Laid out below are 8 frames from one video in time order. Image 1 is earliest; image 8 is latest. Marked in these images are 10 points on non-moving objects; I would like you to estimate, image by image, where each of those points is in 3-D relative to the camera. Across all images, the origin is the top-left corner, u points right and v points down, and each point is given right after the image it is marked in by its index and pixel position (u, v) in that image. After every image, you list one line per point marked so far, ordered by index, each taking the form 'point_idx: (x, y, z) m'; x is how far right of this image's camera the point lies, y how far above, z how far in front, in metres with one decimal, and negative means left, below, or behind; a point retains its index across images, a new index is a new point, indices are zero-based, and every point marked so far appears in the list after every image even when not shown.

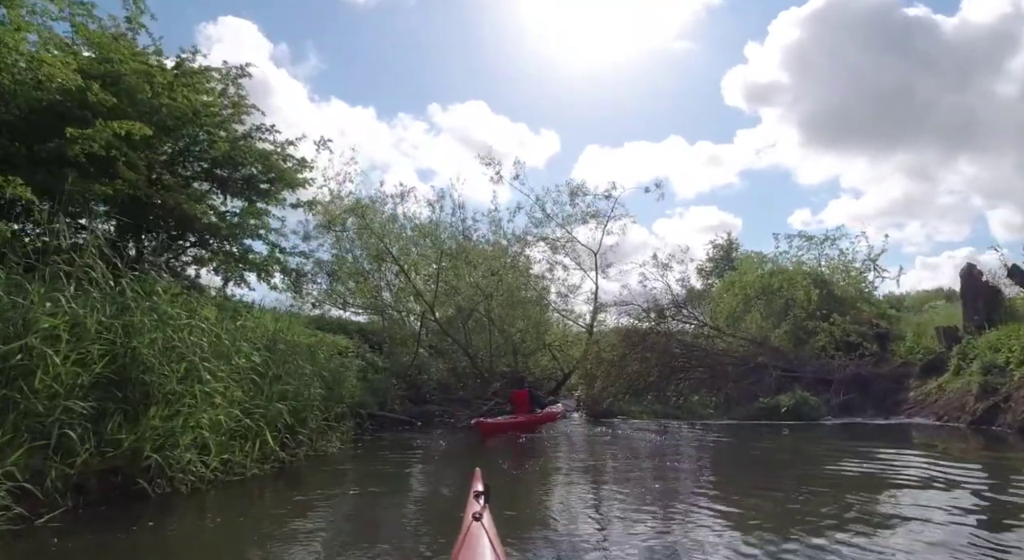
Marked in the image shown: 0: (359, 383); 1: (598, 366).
0: (-3.8, -2.6, +15.5) m
1: (+2.7, -2.6, +18.8) m
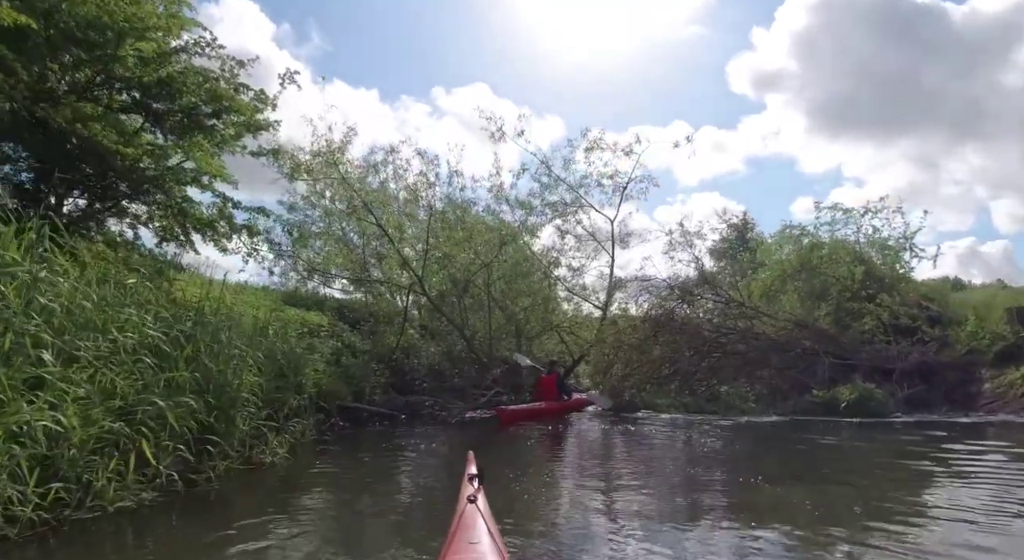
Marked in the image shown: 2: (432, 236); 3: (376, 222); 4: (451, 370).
0: (-3.8, -1.8, +12.7) m
1: (+2.7, -1.8, +16.0) m
2: (-2.1, +1.1, +15.6) m
3: (-3.3, +1.4, +14.8) m
4: (-1.6, -2.4, +16.1) m
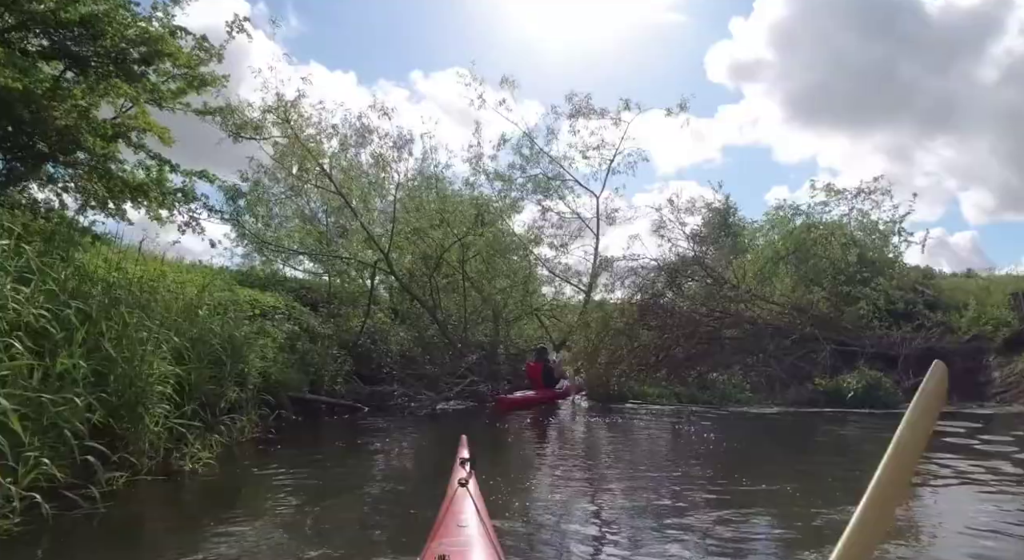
0: (-4.2, -1.3, +11.2) m
1: (+2.2, -1.3, +14.7) m
2: (-2.6, +1.6, +14.1) m
3: (-3.7, +1.9, +13.3) m
4: (-2.1, -1.8, +14.7) m
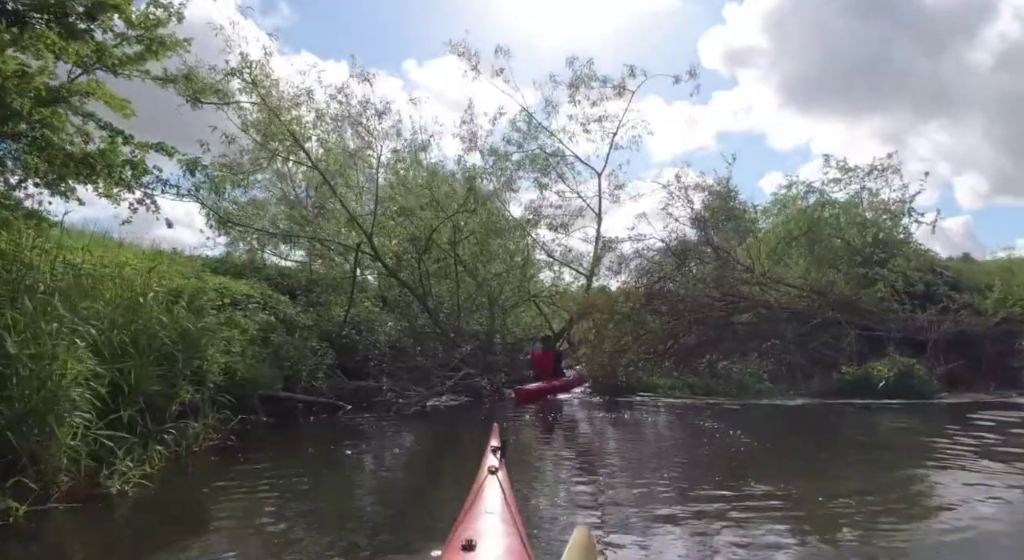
0: (-4.2, -1.1, +10.0) m
1: (+2.1, -1.0, +13.6) m
2: (-2.7, +1.9, +12.9) m
3: (-3.8, +2.2, +12.0) m
4: (-2.1, -1.5, +13.5) m
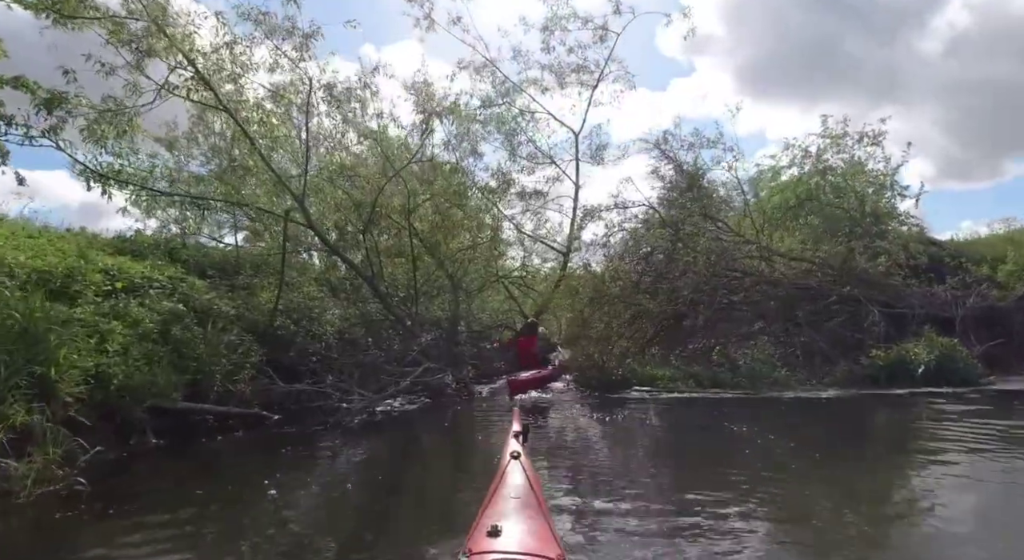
0: (-4.6, -0.8, +7.6) m
1: (+1.6, -0.5, +11.6) m
2: (-3.3, +2.3, +10.5) m
3: (-4.3, +2.5, +9.6) m
4: (-2.7, -1.1, +11.2) m
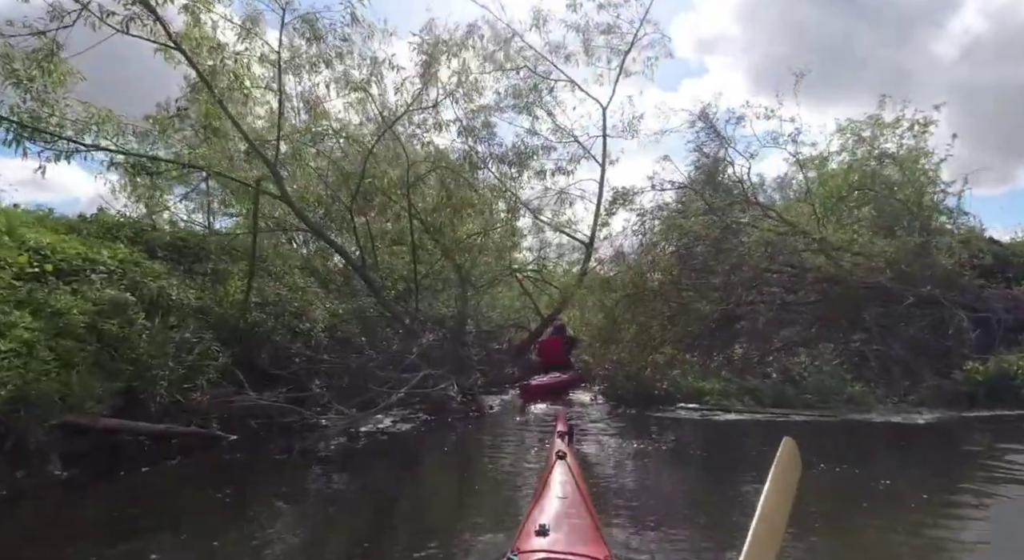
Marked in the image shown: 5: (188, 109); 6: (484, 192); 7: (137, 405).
0: (-4.3, -0.6, +5.9) m
1: (+1.8, -0.4, +9.8) m
2: (-3.0, +2.5, +8.8) m
3: (-4.0, +2.7, +7.9) m
4: (-2.4, -0.9, +9.5) m
5: (-4.2, +2.3, +8.4) m
6: (-0.4, +1.5, +10.6) m
7: (-4.1, -1.4, +6.9) m
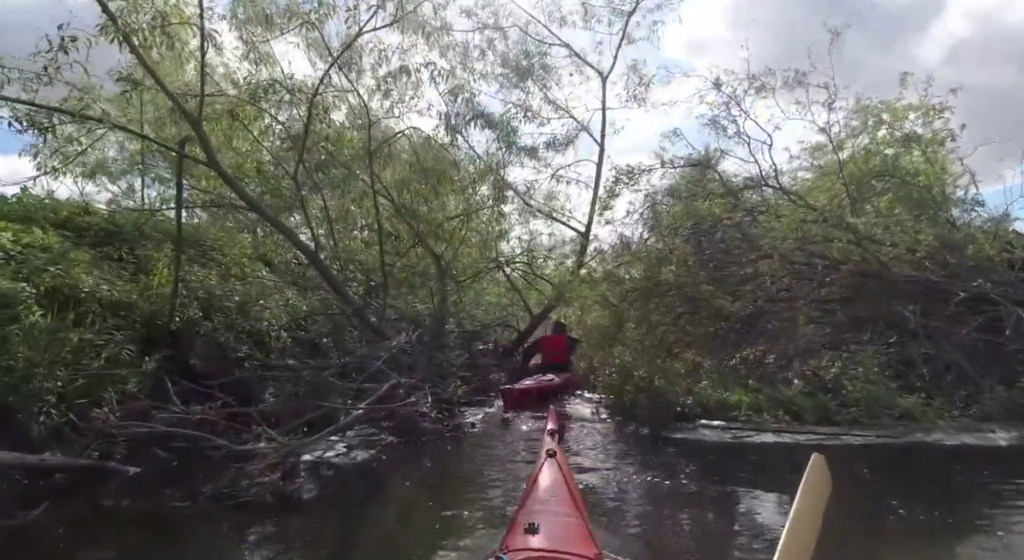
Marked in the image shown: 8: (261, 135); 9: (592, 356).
0: (-4.4, -0.5, +4.4) m
1: (+1.7, -0.3, +8.4) m
2: (-3.1, +2.6, +7.3) m
3: (-4.2, +2.8, +6.3) m
4: (-2.6, -0.8, +8.0) m
5: (-4.4, +2.4, +6.9) m
6: (-0.5, +1.6, +9.1) m
7: (-4.2, -1.2, +5.3) m
8: (-2.8, +1.6, +7.4) m
9: (+1.2, -1.1, +9.3) m
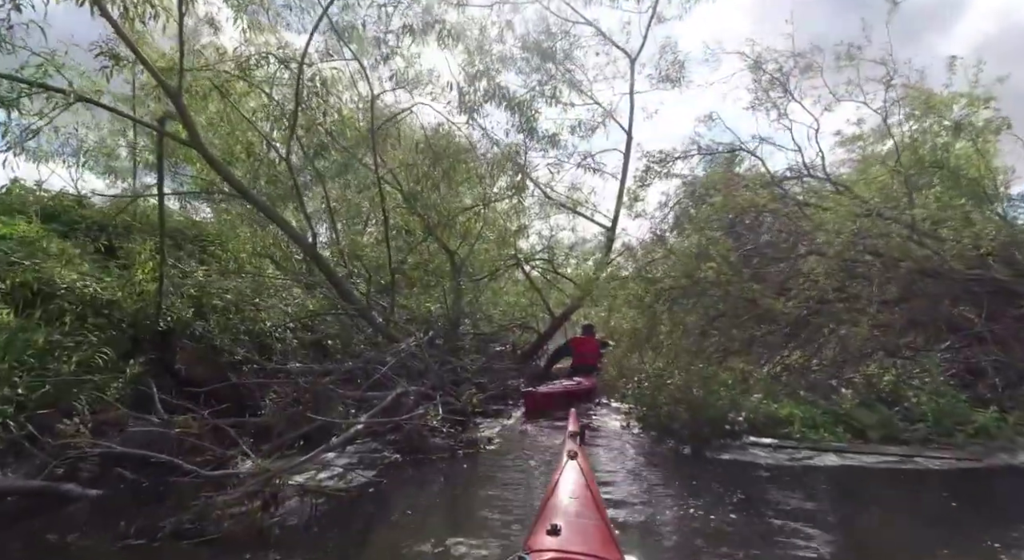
0: (-4.3, -0.4, +3.7) m
1: (+1.9, -0.2, +7.6) m
2: (-2.9, +2.6, +6.6) m
3: (-4.0, +2.9, +5.7) m
4: (-2.4, -0.8, +7.3) m
5: (-4.1, +2.5, +6.2) m
6: (-0.3, +1.7, +8.4) m
7: (-4.0, -1.2, +4.7) m
8: (-2.6, +1.6, +6.7) m
9: (+1.4, -1.1, +8.5) m
